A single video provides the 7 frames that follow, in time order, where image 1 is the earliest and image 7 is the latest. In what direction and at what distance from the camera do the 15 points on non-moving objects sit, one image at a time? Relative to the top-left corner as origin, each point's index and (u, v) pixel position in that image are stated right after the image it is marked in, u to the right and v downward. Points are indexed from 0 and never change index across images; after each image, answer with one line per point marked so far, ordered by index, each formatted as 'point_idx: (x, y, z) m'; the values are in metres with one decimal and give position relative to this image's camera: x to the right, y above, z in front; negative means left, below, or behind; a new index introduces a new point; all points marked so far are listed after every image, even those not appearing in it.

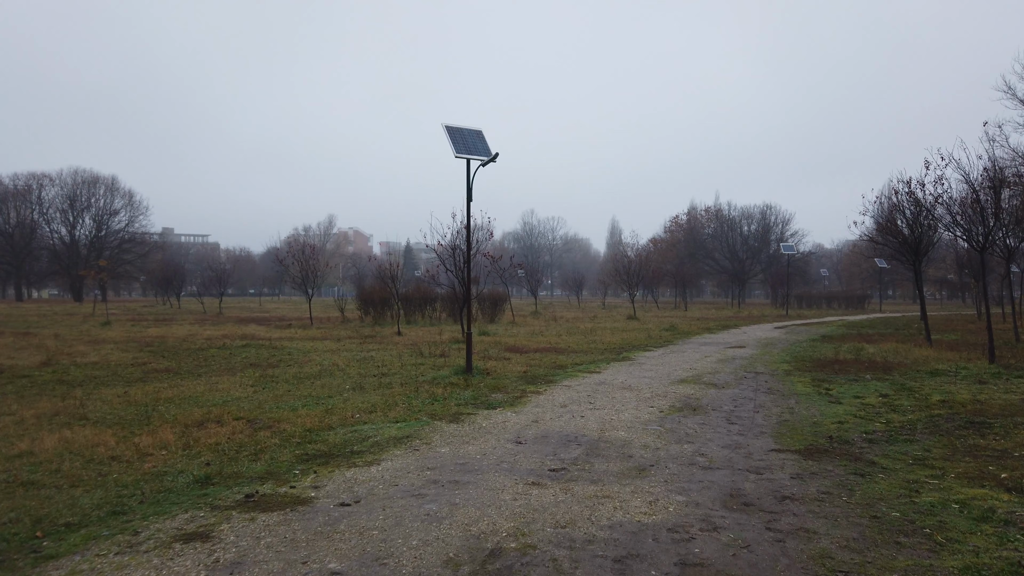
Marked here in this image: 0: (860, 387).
0: (+4.6, -1.3, +10.0) m
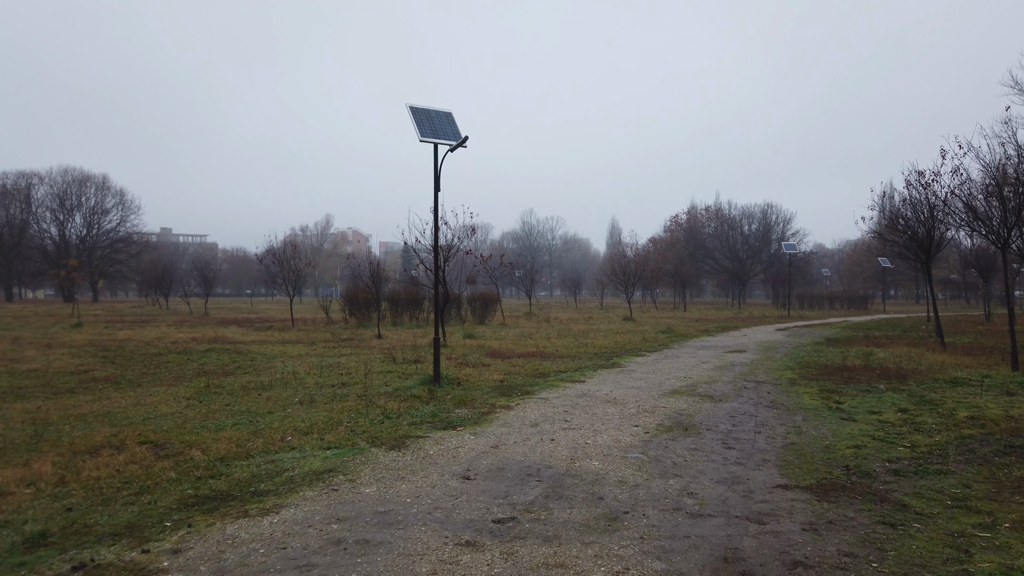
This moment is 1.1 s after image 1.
0: (+4.3, -1.3, +8.9) m
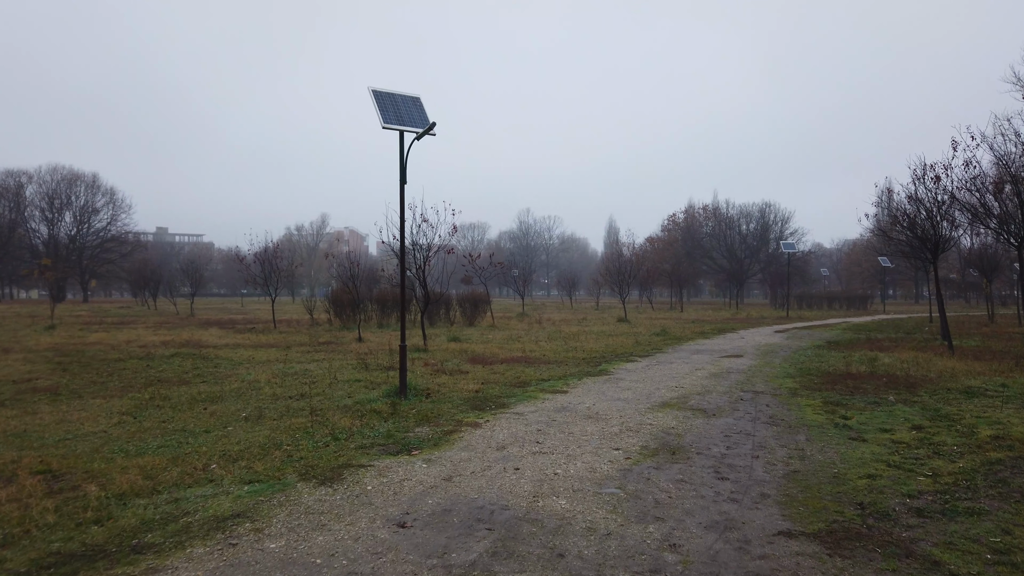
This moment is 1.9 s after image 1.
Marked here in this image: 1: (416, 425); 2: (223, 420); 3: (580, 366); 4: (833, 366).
0: (+4.0, -1.3, +8.0) m
1: (-0.9, -1.3, +7.2) m
2: (-2.9, -1.3, +7.7) m
3: (+1.2, -1.3, +13.0) m
4: (+5.6, -1.4, +13.2) m
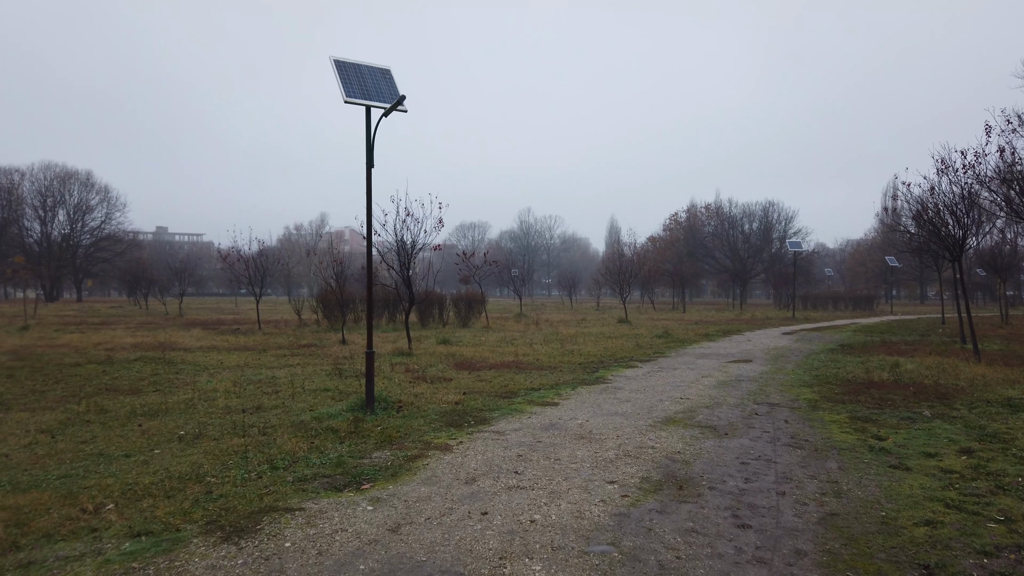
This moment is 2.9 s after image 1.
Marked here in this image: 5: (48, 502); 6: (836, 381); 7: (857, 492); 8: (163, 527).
0: (+3.8, -1.3, +6.9) m
1: (-1.1, -1.3, +6.1) m
2: (-3.1, -1.3, +6.6) m
3: (+1.0, -1.3, +11.9) m
4: (+5.4, -1.3, +12.1) m
5: (-2.8, -1.3, +4.7) m
6: (+4.7, -1.3, +11.0) m
7: (+2.3, -1.3, +5.0) m
8: (-1.9, -1.3, +4.0) m
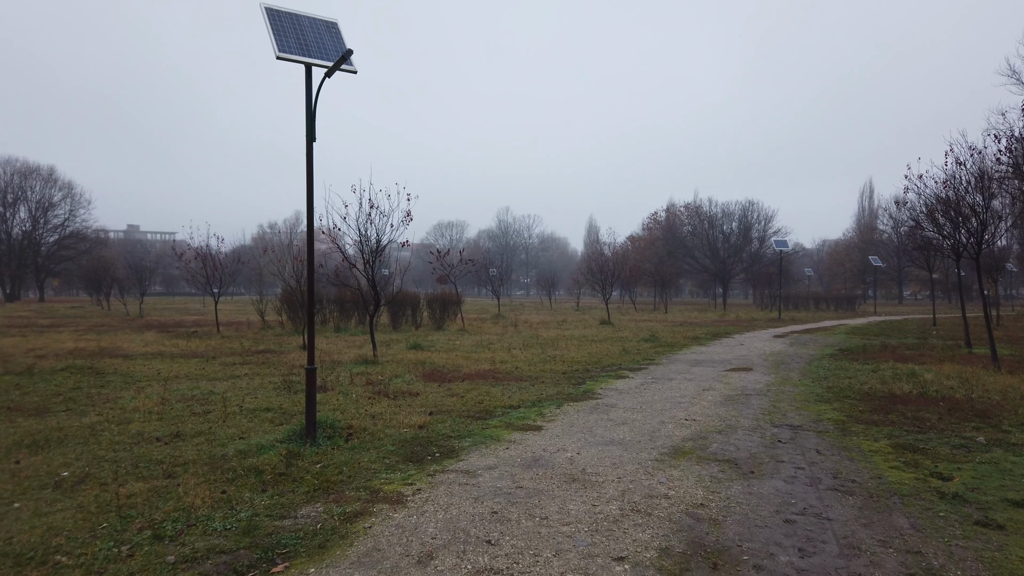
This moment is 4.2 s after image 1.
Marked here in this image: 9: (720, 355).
0: (+3.6, -1.3, +5.6) m
1: (-1.3, -1.3, +4.7) m
2: (-3.3, -1.3, +5.1) m
3: (+0.6, -1.4, +10.5) m
4: (+5.1, -1.4, +10.8) m
5: (-3.0, -1.3, +3.2) m
6: (+4.4, -1.4, +9.7) m
7: (+2.1, -1.4, +3.7) m
8: (-2.0, -1.3, +2.6) m
9: (+4.3, -1.4, +15.6) m
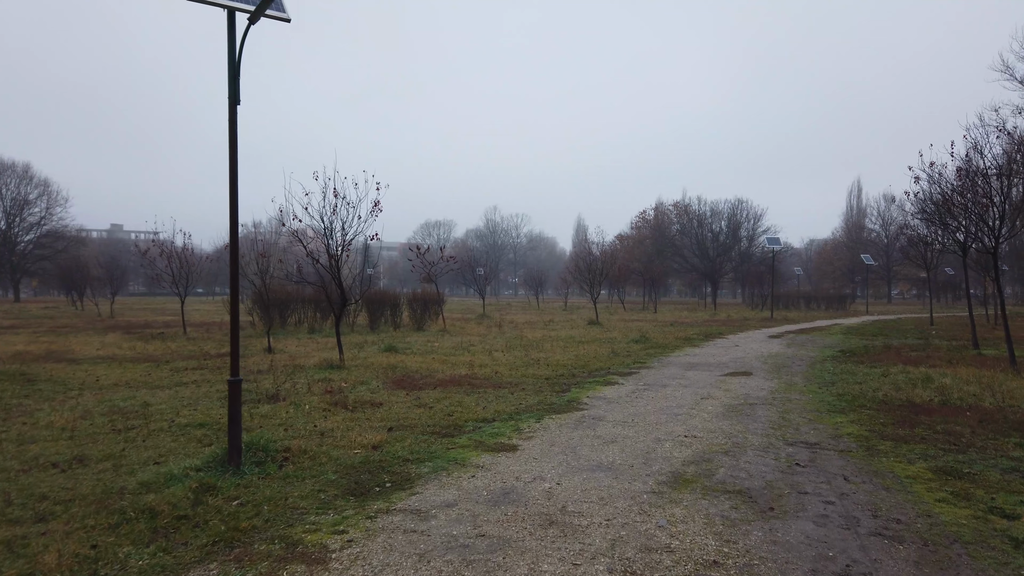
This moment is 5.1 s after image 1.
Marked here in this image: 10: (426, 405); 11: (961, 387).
0: (+3.4, -1.3, +4.6) m
1: (-1.5, -1.3, +3.6) m
2: (-3.5, -1.3, +4.0) m
3: (+0.4, -1.3, +9.5) m
4: (+4.8, -1.3, +9.8) m
5: (-3.2, -1.3, +2.1) m
6: (+4.1, -1.3, +8.7) m
7: (+2.0, -1.3, +2.6) m
8: (-2.1, -1.2, +1.5) m
9: (+3.9, -1.3, +14.6) m
10: (-0.9, -1.3, +8.6) m
11: (+5.9, -1.3, +10.0) m
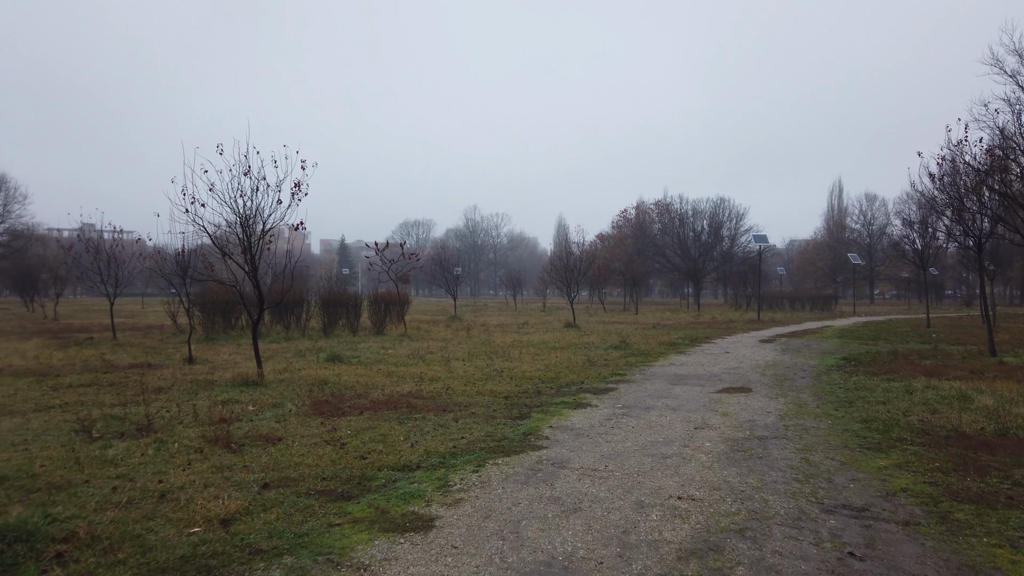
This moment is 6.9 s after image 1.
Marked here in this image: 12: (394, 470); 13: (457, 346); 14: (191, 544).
0: (+2.9, -1.3, +2.7) m
1: (-1.9, -1.3, +1.6) m
2: (-3.9, -1.3, +1.9) m
3: (-0.2, -1.3, +7.5) m
4: (+4.2, -1.3, +8.0) m
5: (-3.5, -1.3, 0.0) m
6: (+3.6, -1.3, +6.8) m
7: (+1.6, -1.3, +0.7) m
8: (-2.5, -1.2, -0.5) m
9: (+3.2, -1.3, +12.7) m
10: (-1.5, -1.3, +6.6) m
11: (+5.4, -1.3, +8.2) m
12: (-0.8, -1.3, +5.5) m
13: (-1.2, -1.3, +17.7) m
14: (-1.6, -1.3, +3.9) m
